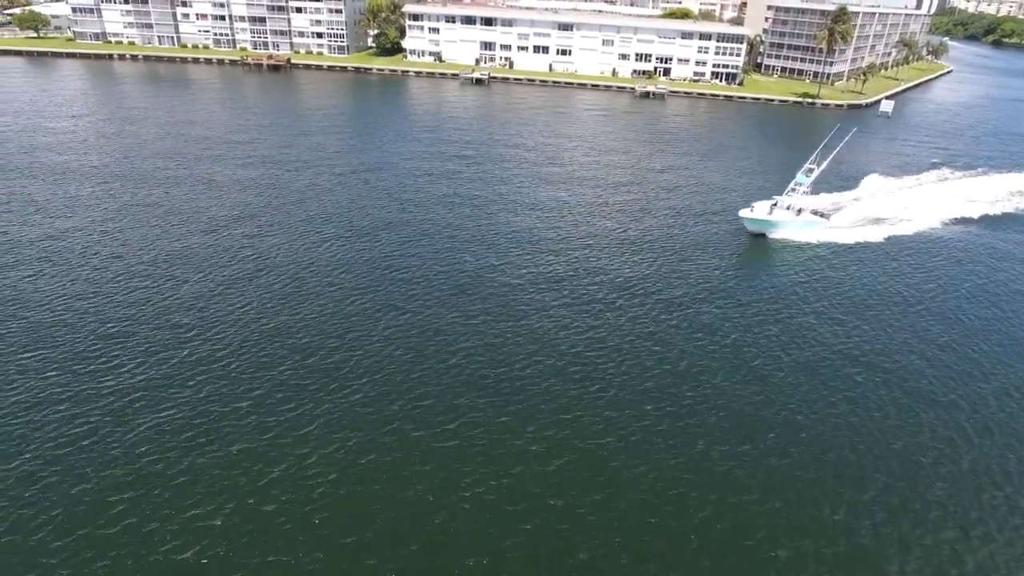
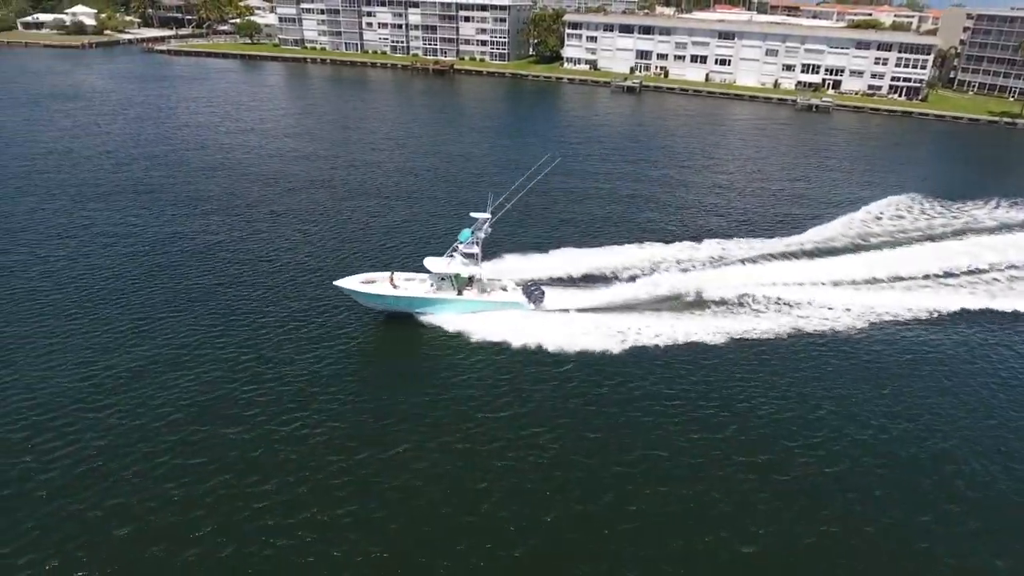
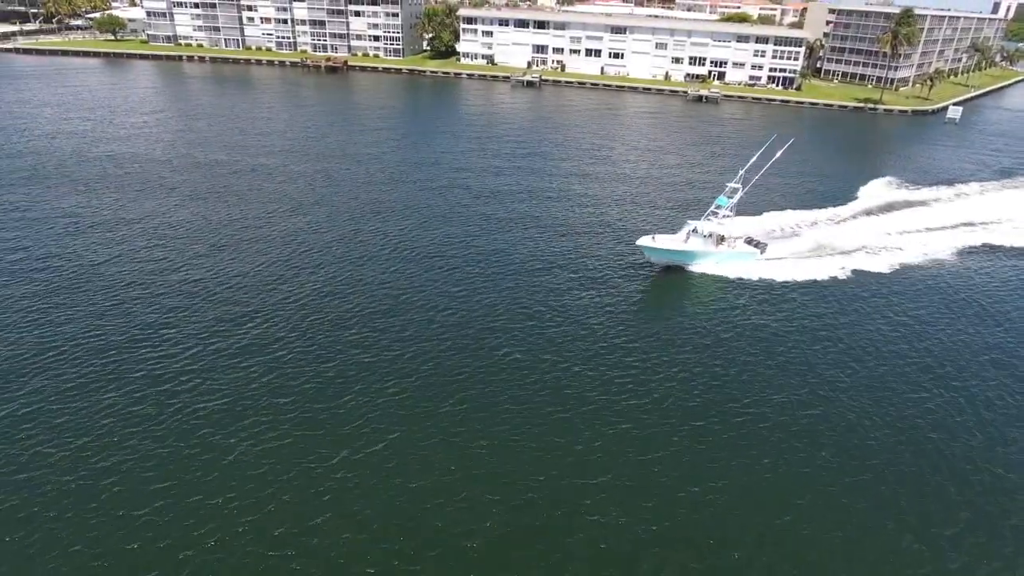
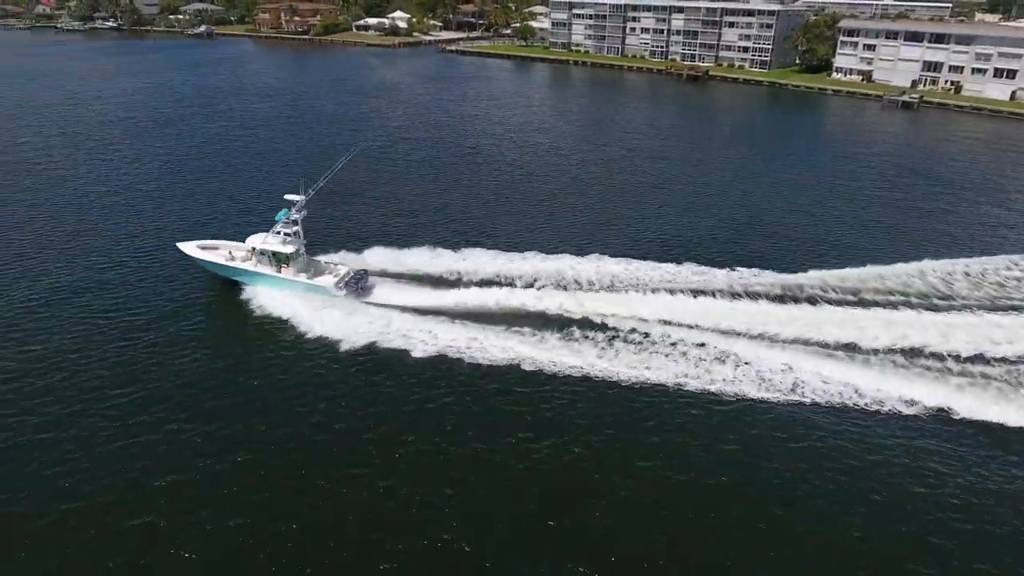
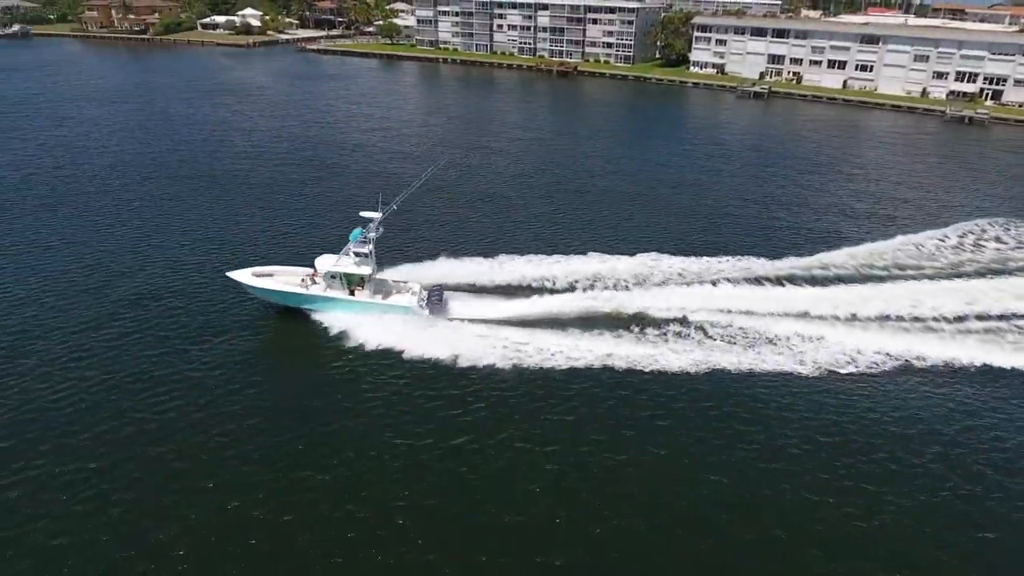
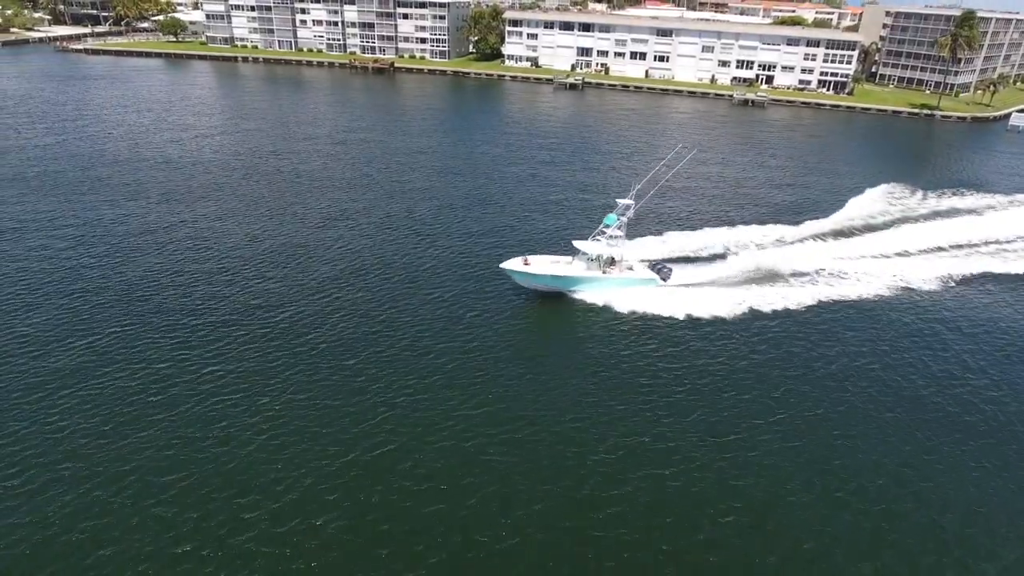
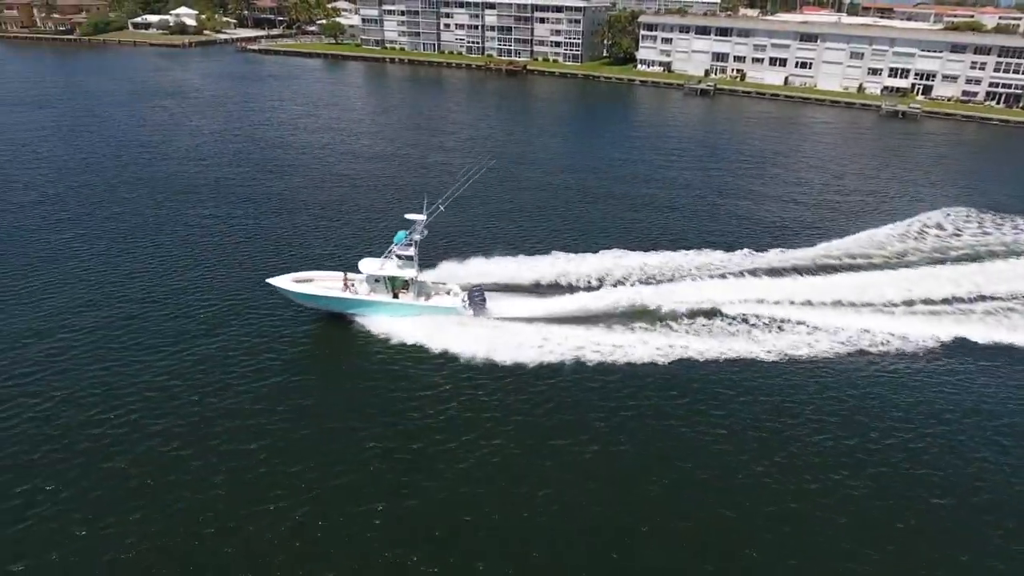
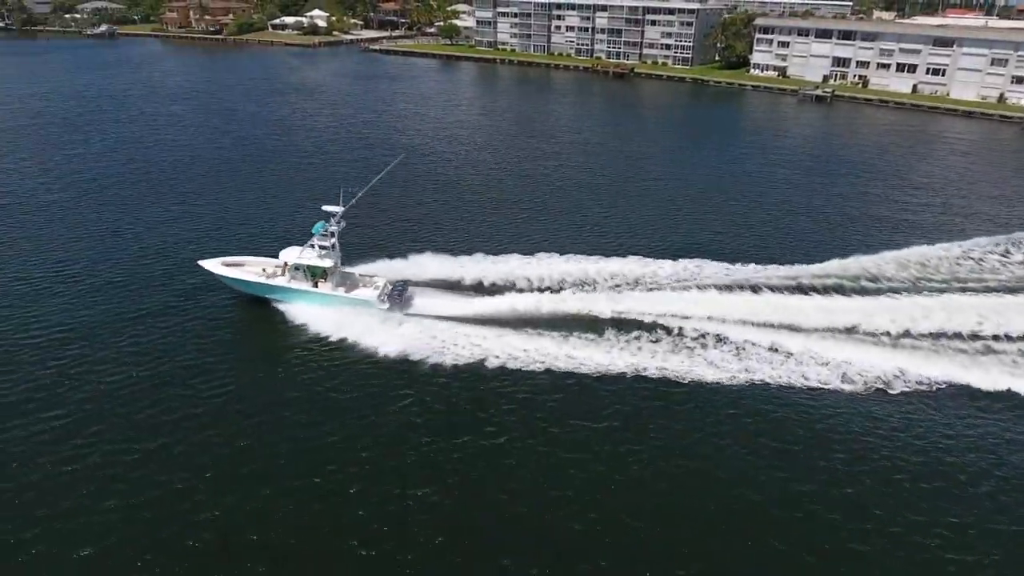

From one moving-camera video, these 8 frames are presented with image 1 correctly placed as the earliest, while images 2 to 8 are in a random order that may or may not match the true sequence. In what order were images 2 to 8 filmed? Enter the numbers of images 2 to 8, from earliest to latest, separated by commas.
3, 6, 2, 7, 5, 8, 4
